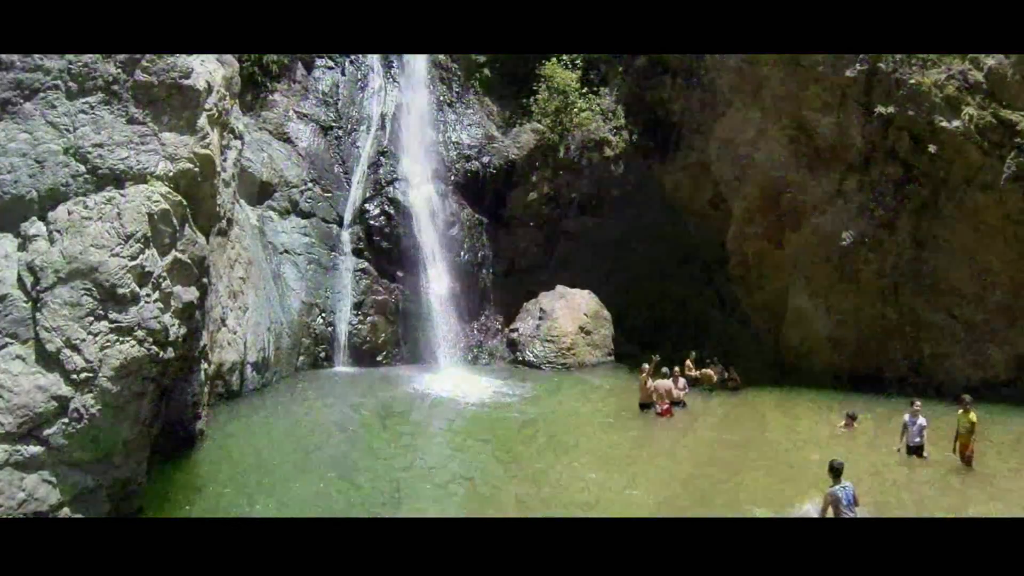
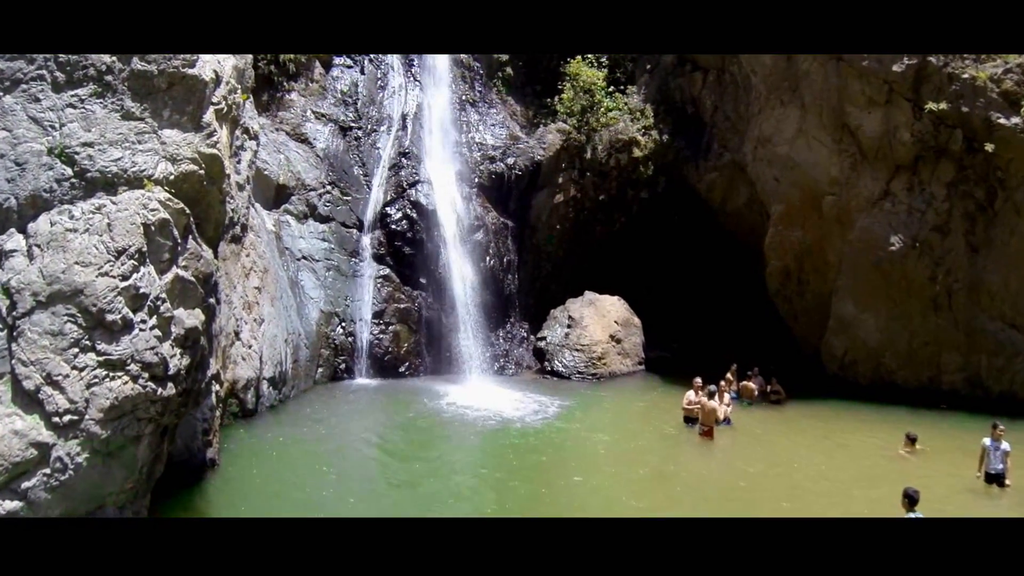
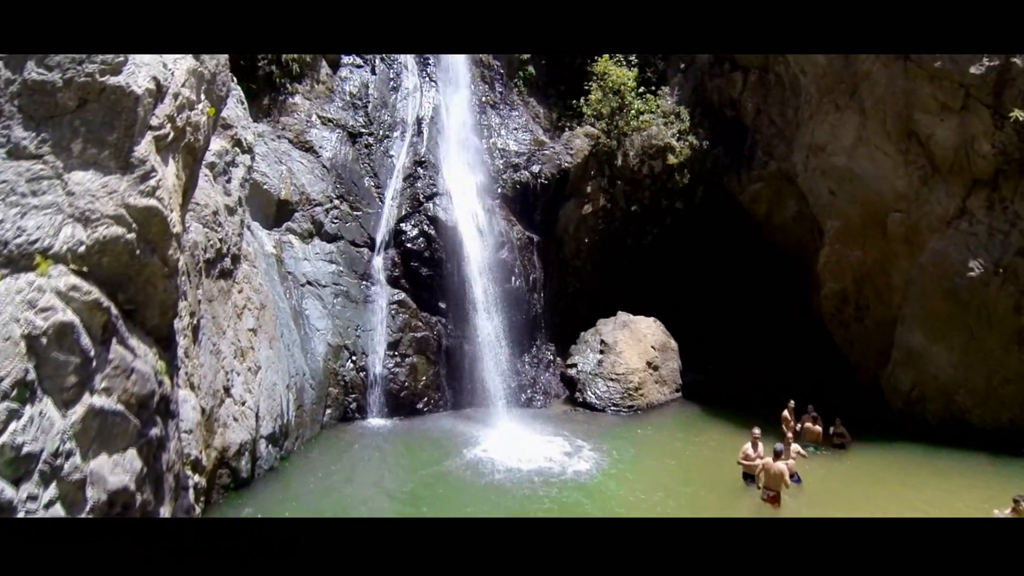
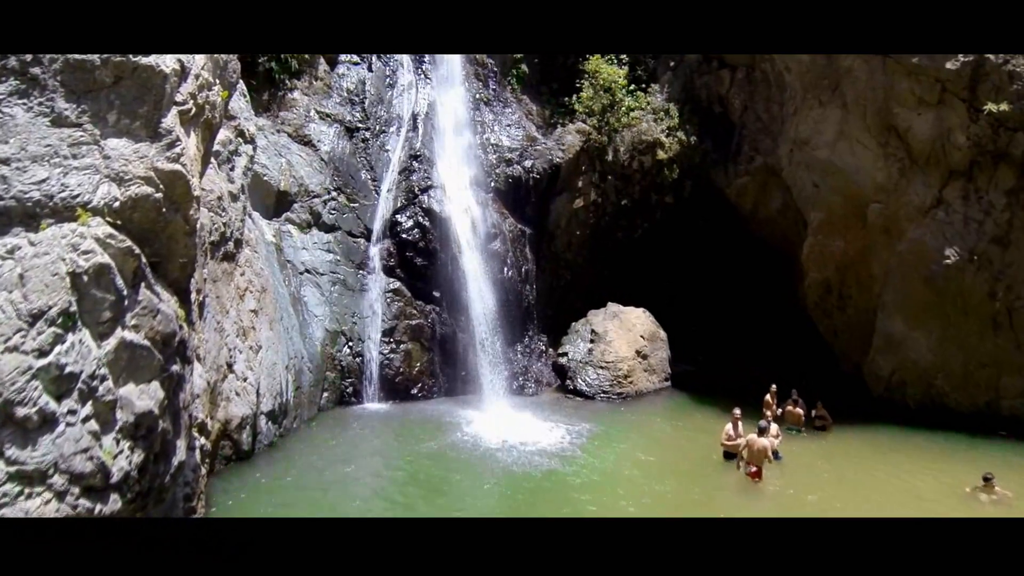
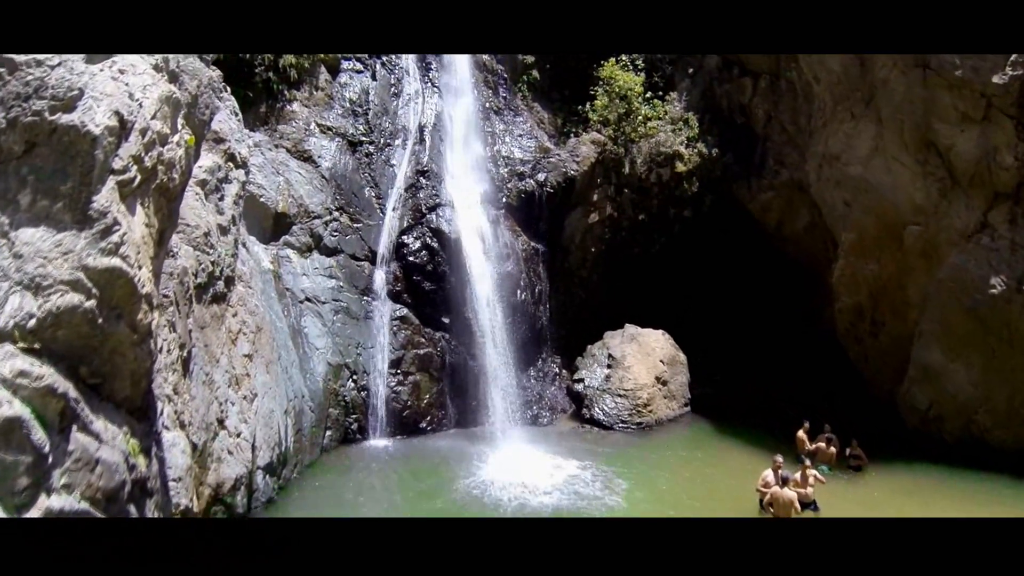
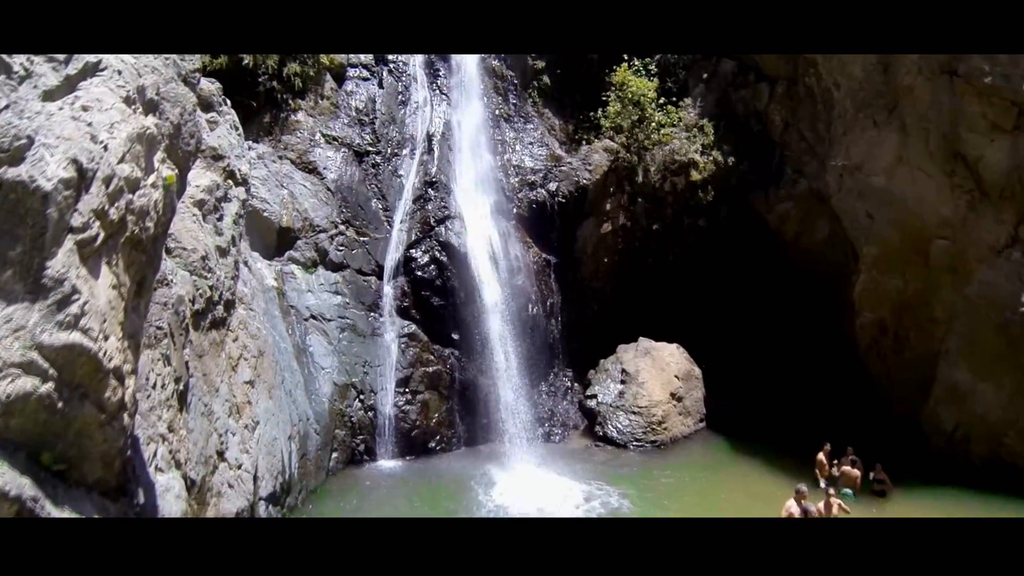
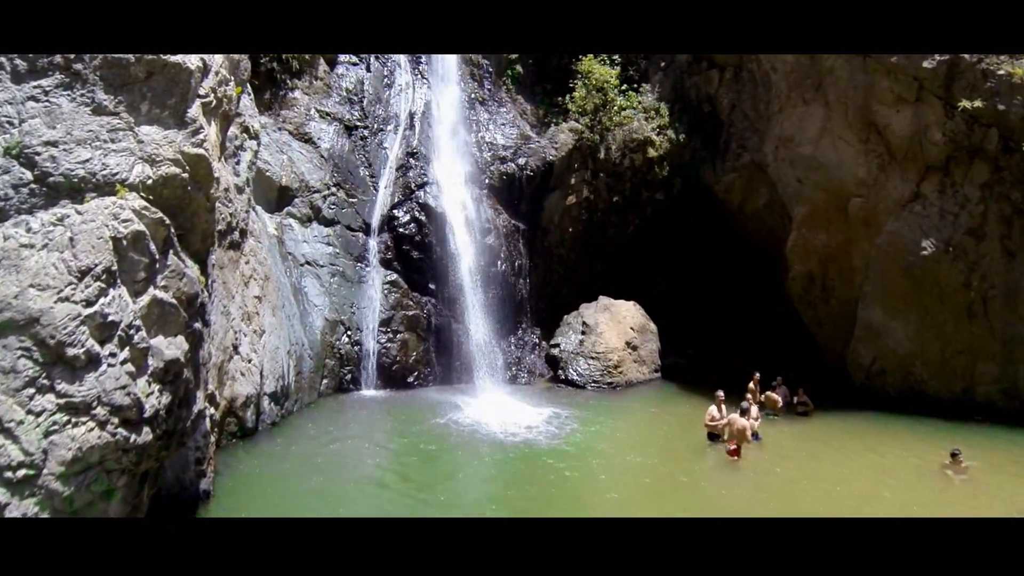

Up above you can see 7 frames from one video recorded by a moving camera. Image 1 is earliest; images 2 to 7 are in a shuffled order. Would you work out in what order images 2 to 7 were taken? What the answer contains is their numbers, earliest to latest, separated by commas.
2, 7, 4, 3, 5, 6
